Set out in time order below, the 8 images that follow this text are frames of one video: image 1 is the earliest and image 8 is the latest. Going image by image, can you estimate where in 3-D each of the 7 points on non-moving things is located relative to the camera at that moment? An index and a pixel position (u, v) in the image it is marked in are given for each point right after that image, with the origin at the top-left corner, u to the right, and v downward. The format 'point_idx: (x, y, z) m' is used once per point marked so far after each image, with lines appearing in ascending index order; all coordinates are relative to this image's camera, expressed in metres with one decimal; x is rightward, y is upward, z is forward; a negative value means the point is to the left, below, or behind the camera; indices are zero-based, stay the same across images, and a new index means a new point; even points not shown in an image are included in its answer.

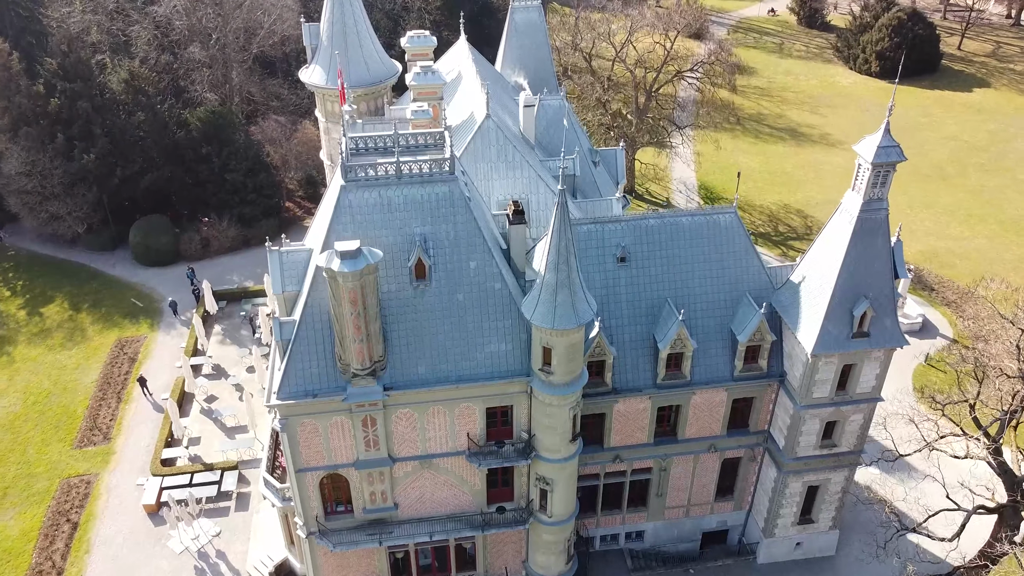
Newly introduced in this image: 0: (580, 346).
0: (+1.6, -1.3, +18.5) m
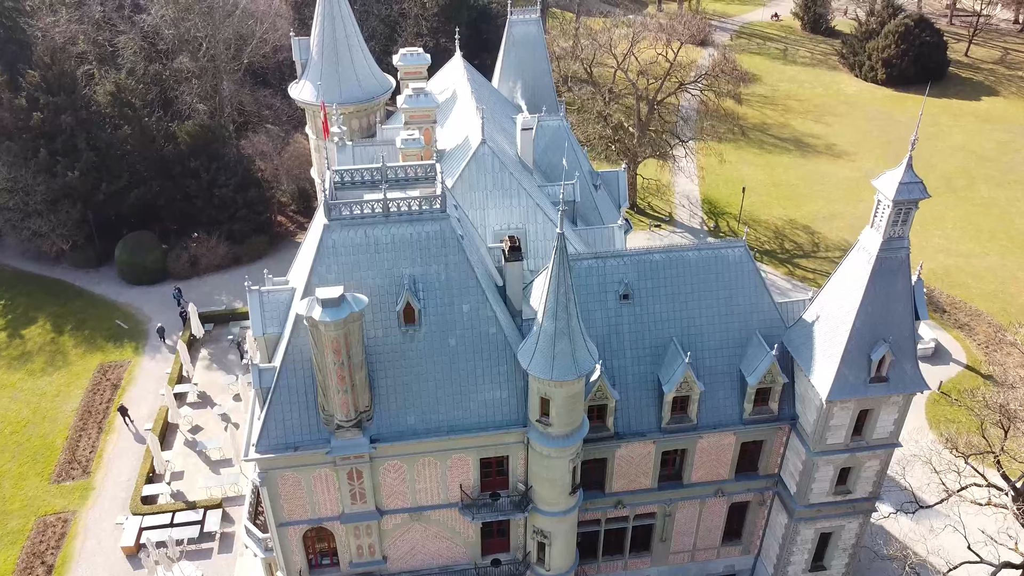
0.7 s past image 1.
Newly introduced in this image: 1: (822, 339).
0: (+1.5, -2.3, +17.3) m
1: (+7.5, -1.2, +19.5) m
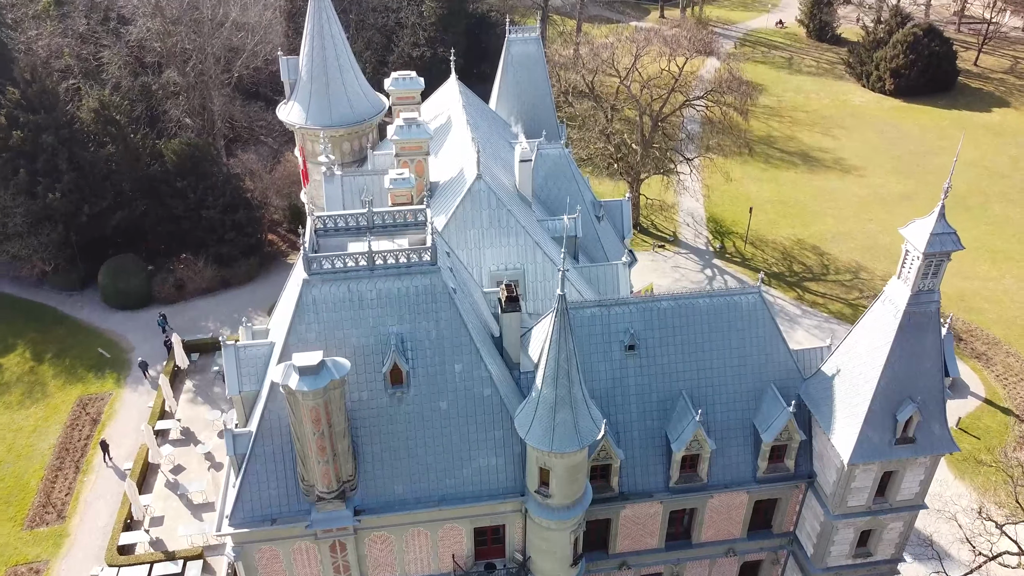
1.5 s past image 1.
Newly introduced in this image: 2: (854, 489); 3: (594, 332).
0: (+1.4, -3.5, +15.8) m
1: (+7.4, -2.4, +18.0) m
2: (+7.7, -4.6, +18.2) m
3: (+1.9, -1.0, +18.9) m
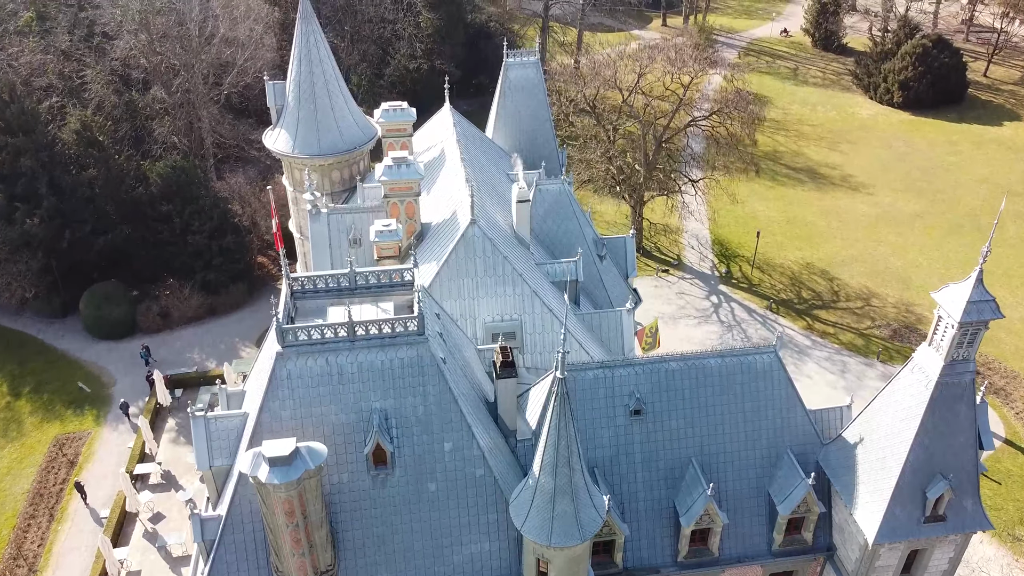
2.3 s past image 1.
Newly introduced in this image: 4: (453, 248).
0: (+1.3, -4.8, +14.4) m
1: (+7.3, -3.7, +16.6) m
2: (+7.6, -5.9, +16.8) m
3: (+1.8, -2.3, +17.4) m
4: (-1.4, +1.0, +19.5) m
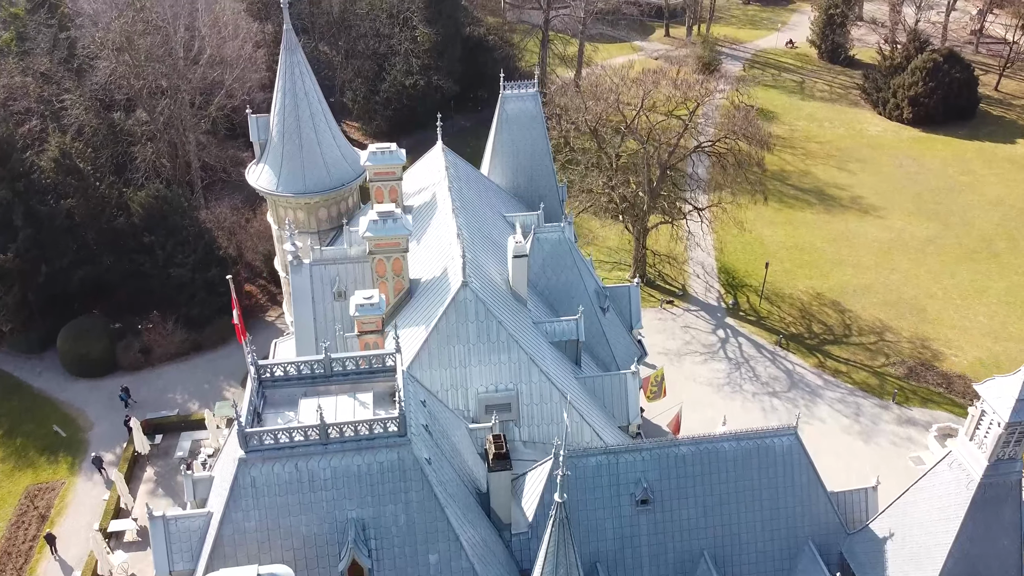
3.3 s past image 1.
0: (+1.2, -6.3, +12.8) m
1: (+7.2, -5.3, +15.0) m
2: (+7.5, -7.4, +15.2) m
3: (+1.7, -3.9, +15.8) m
4: (-1.5, -0.6, +17.9) m
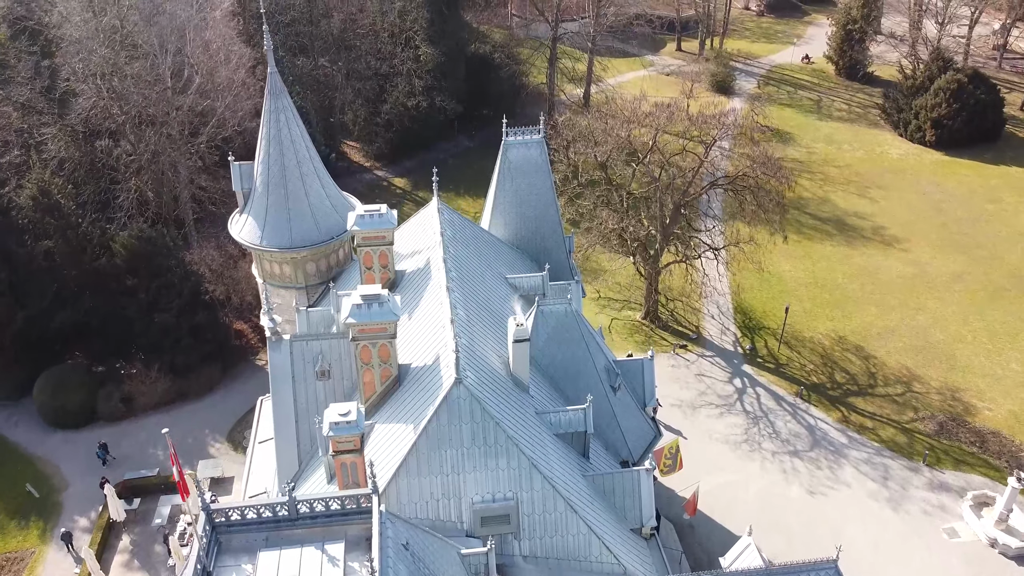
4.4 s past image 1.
0: (+1.1, -8.2, +10.7) m
1: (+7.2, -7.2, +12.9) m
2: (+7.4, -9.4, +13.0) m
3: (+1.7, -5.8, +13.8) m
4: (-1.6, -2.5, +15.8) m
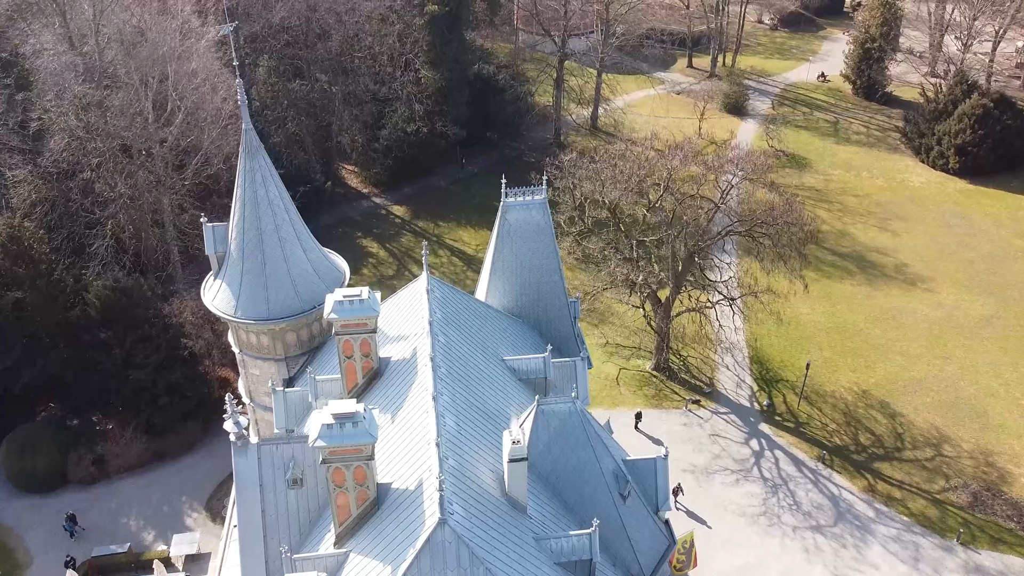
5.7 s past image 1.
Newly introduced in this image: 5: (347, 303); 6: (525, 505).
0: (+0.9, -10.4, +8.5) m
1: (+7.0, -9.4, +10.6) m
2: (+7.3, -11.5, +10.7) m
3: (+1.5, -7.9, +11.5) m
4: (-1.7, -4.6, +13.6) m
5: (-3.7, -0.3, +18.0) m
6: (+0.2, -4.3, +16.3) m
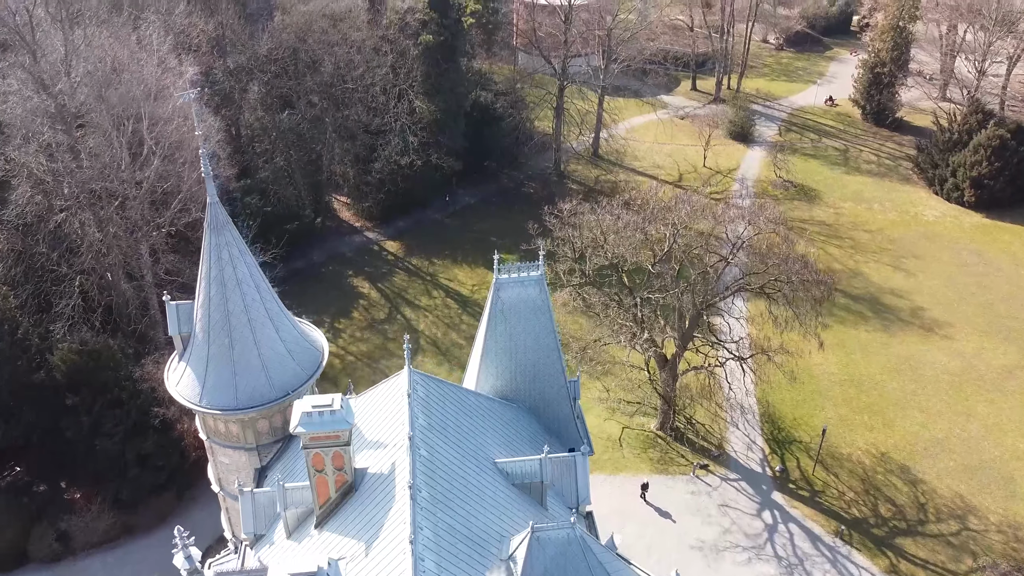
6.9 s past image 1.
0: (+0.7, -12.5, +6.3) m
1: (+6.8, -11.5, +8.4) m
2: (+7.0, -13.6, +8.6) m
3: (+1.3, -10.0, +9.4) m
4: (-1.9, -6.7, +11.5) m
5: (-3.9, -2.4, +15.9) m
6: (+0.1, -6.4, +14.2) m
